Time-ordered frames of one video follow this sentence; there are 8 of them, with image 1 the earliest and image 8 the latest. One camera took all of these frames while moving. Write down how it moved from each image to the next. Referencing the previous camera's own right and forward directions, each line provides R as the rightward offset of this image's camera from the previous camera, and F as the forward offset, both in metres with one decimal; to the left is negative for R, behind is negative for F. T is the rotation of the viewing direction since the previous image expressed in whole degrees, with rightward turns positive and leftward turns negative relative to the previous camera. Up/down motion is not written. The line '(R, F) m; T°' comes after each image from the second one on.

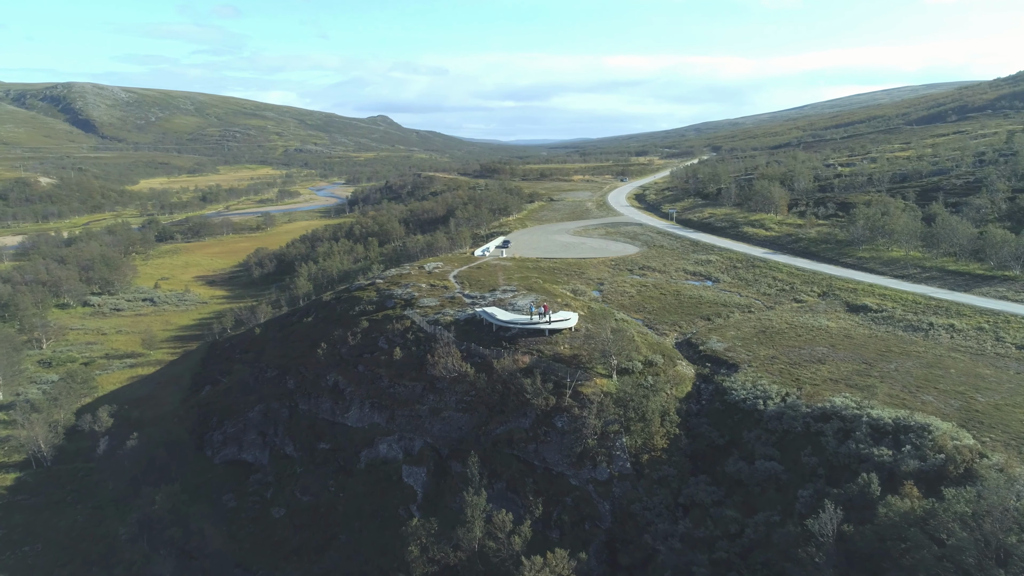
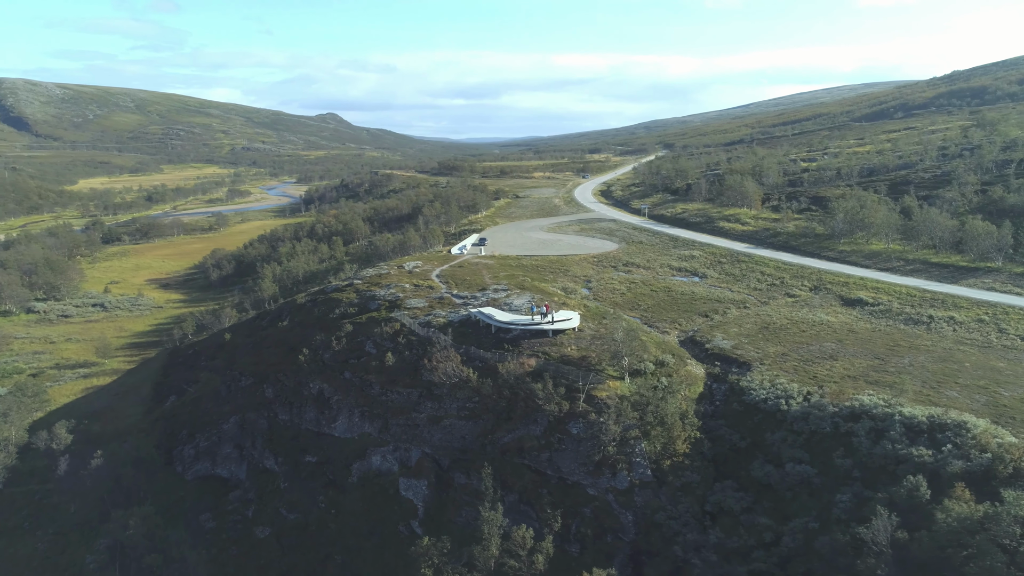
(-1.7, +1.5) m; +4°
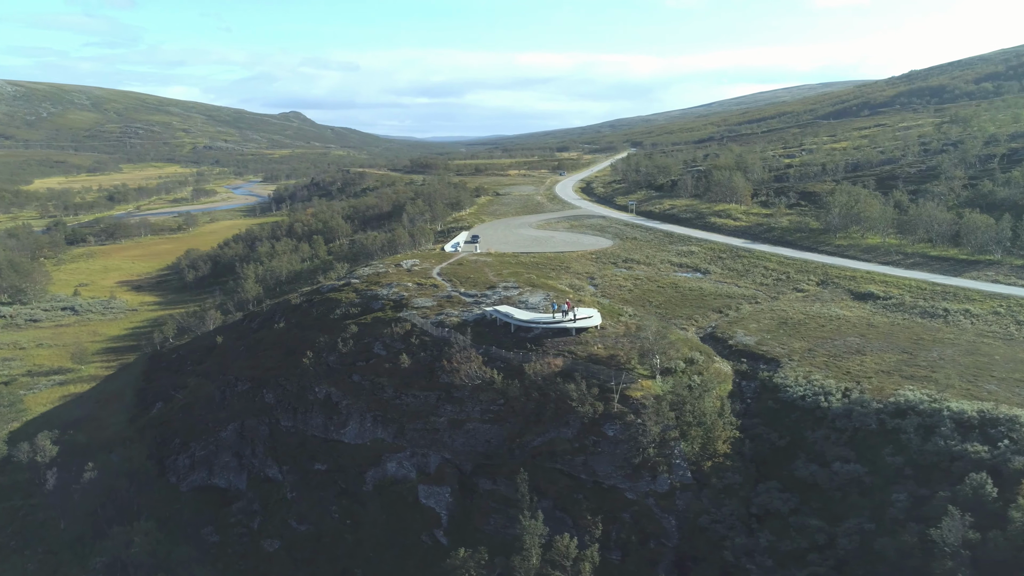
(-1.9, +1.0) m; +3°
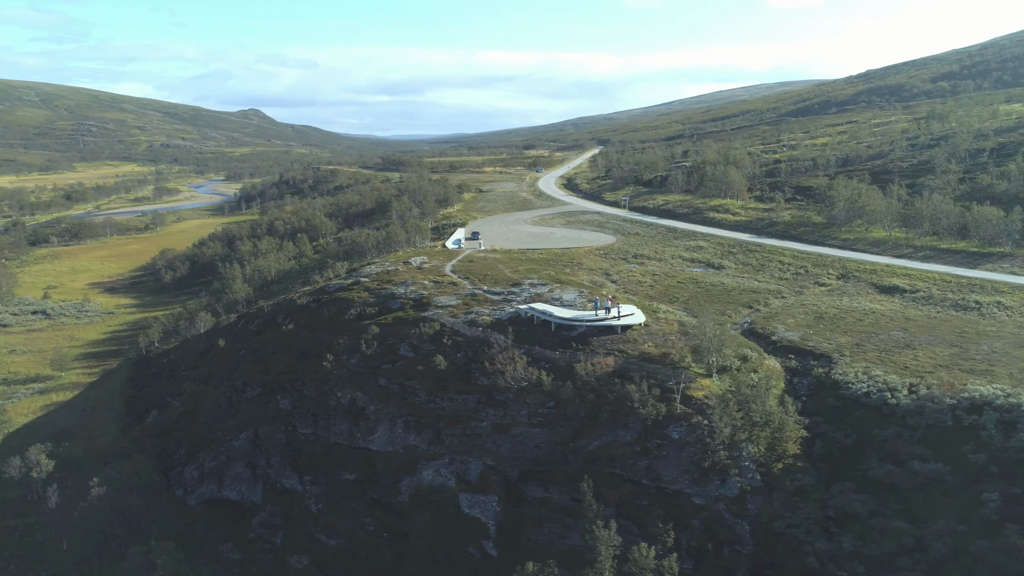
(-2.7, +1.3) m; +3°
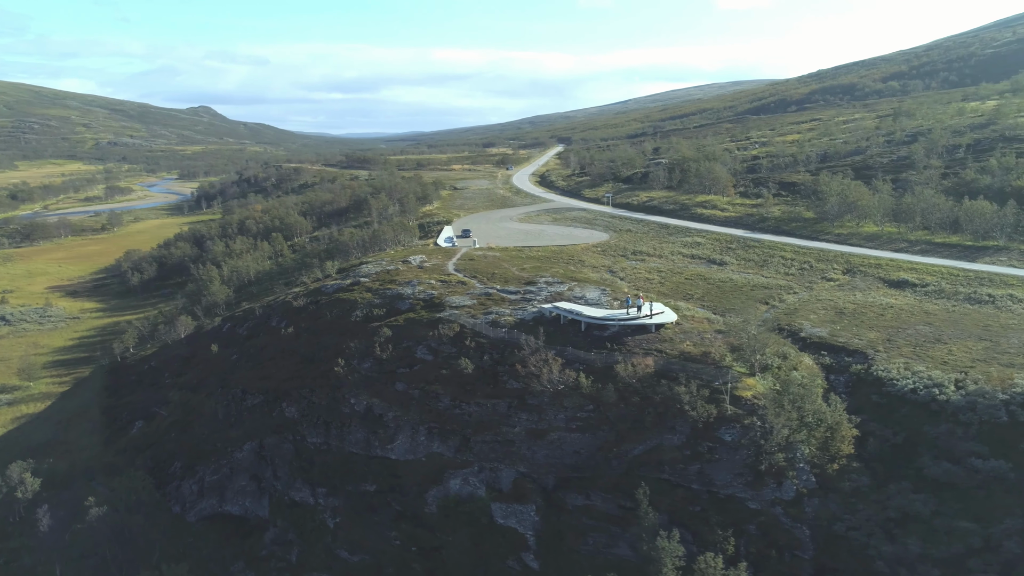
(-2.3, +1.1) m; +3°
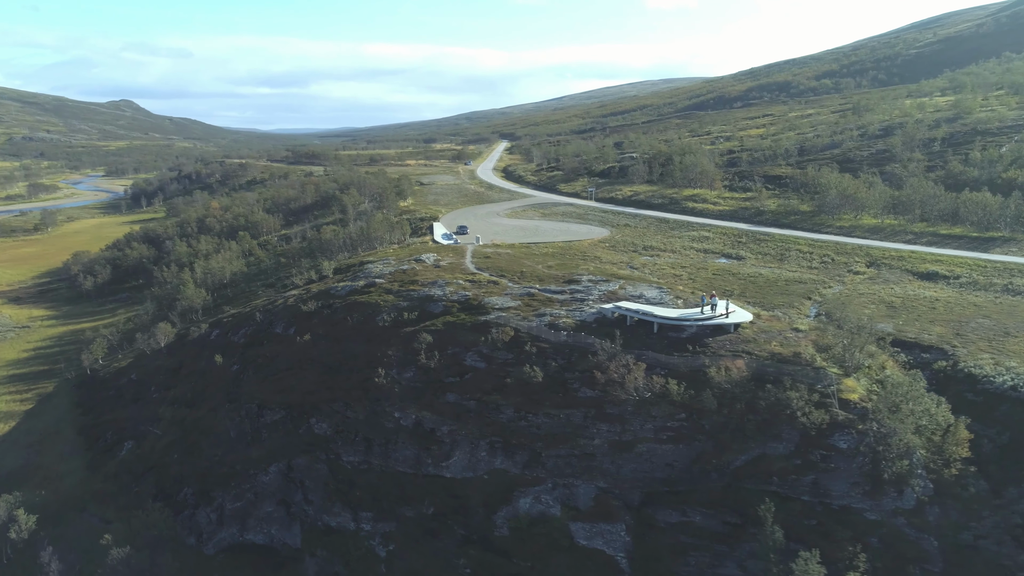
(-4.0, +2.1) m; +5°
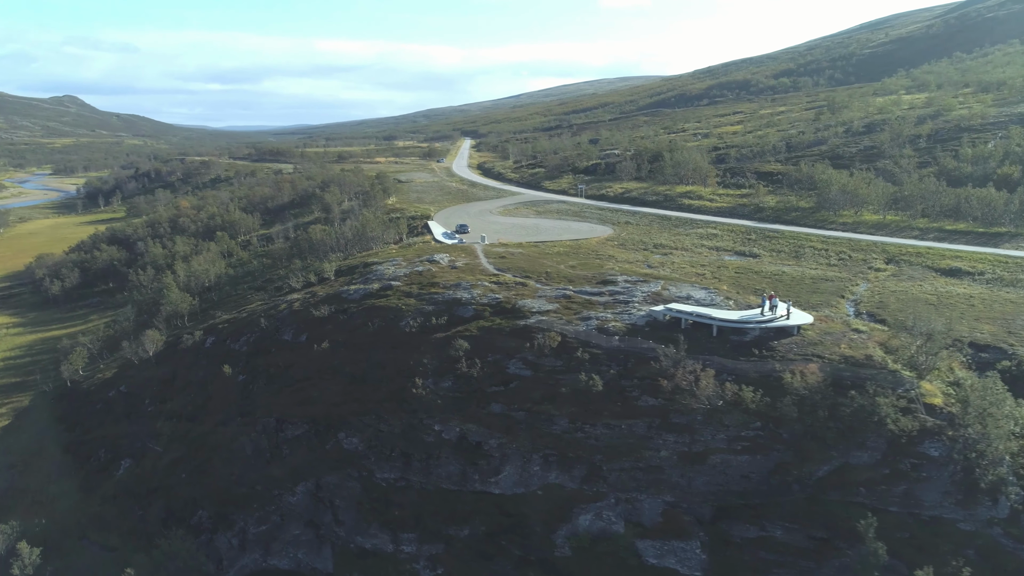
(-2.7, +1.5) m; +3°
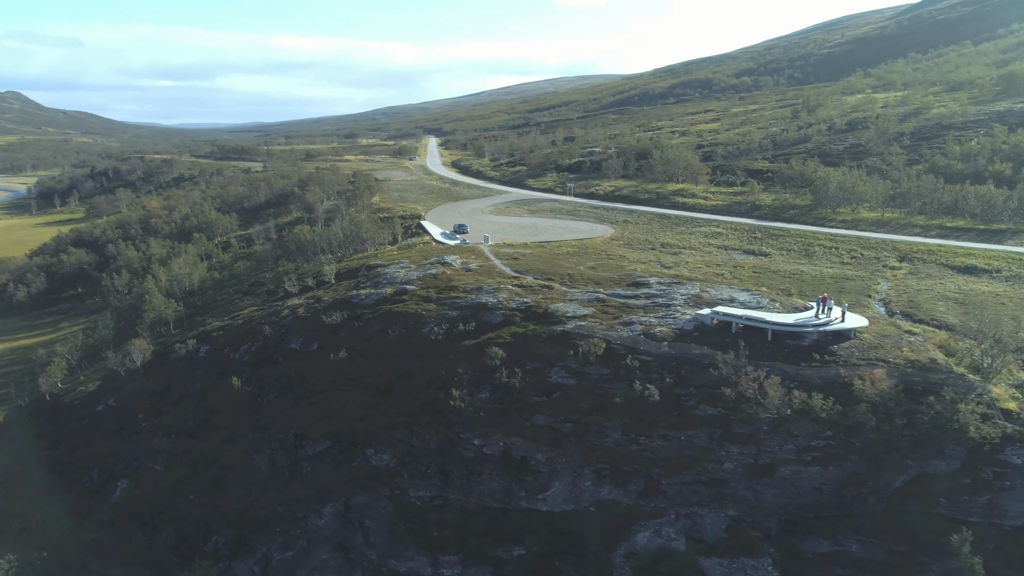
(-2.4, +1.3) m; +3°
